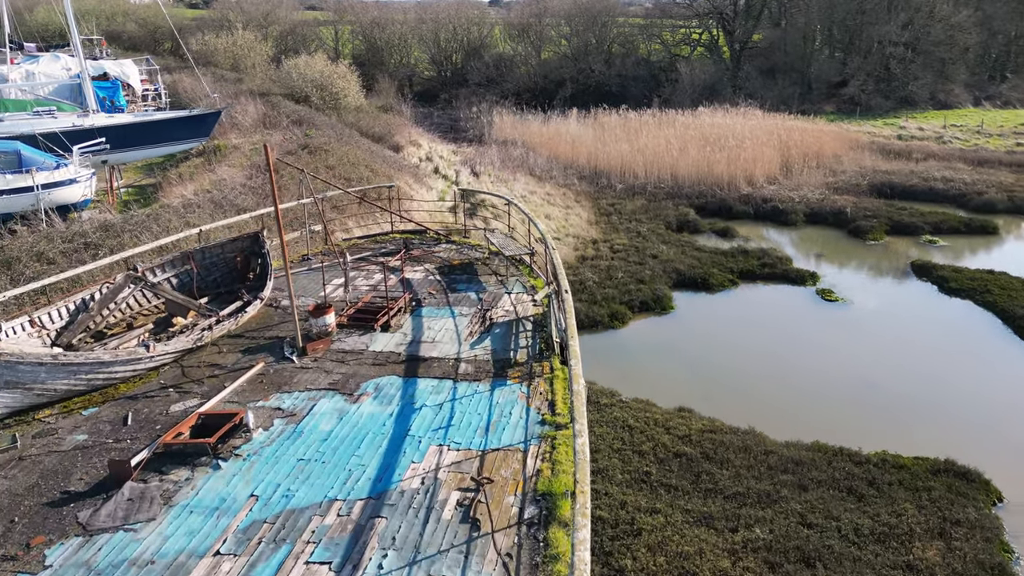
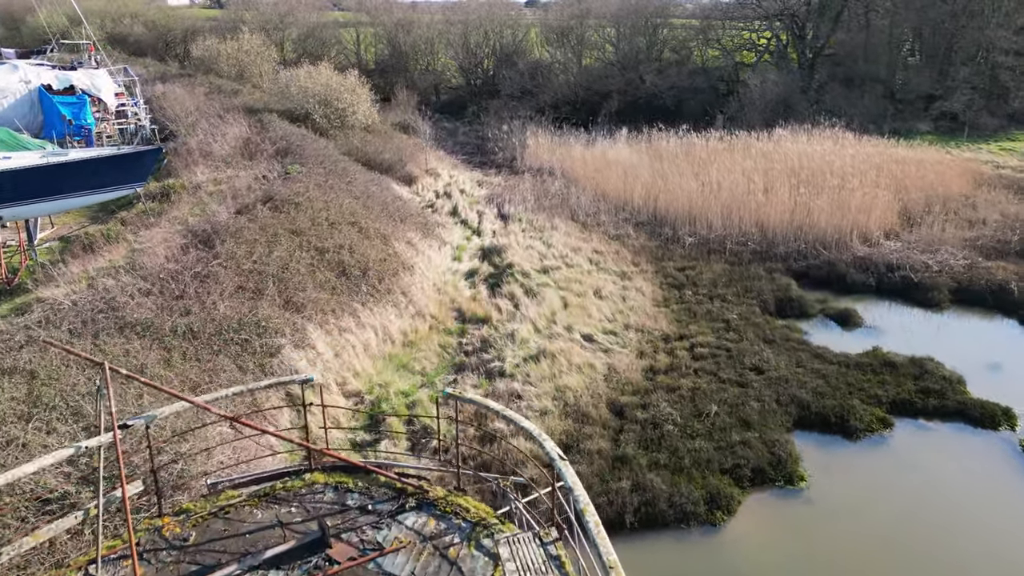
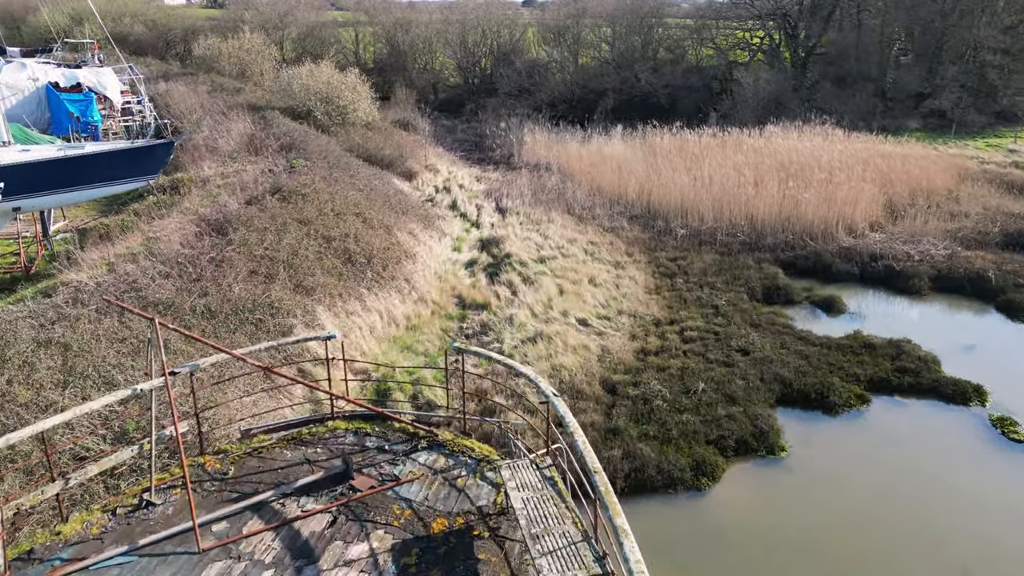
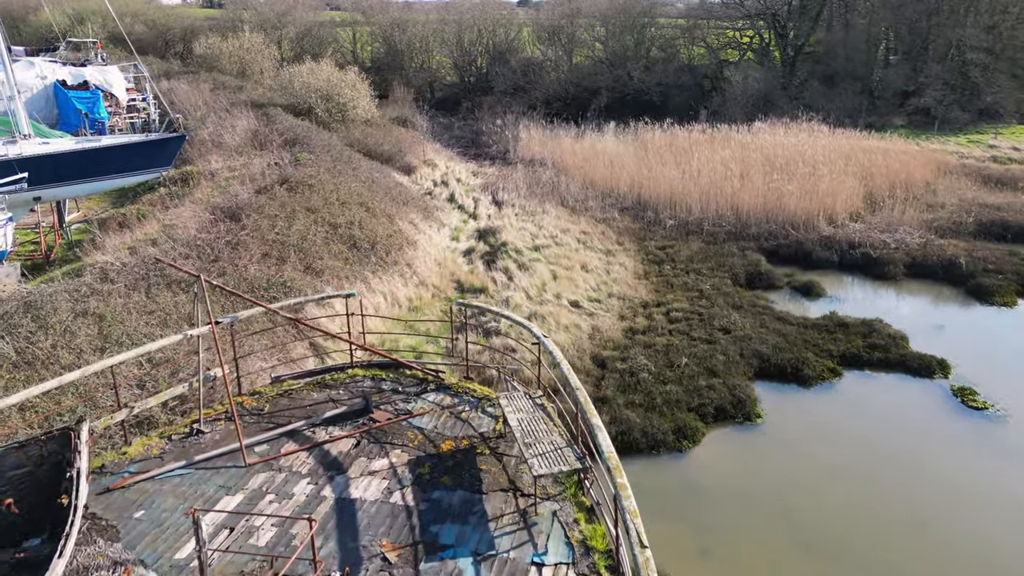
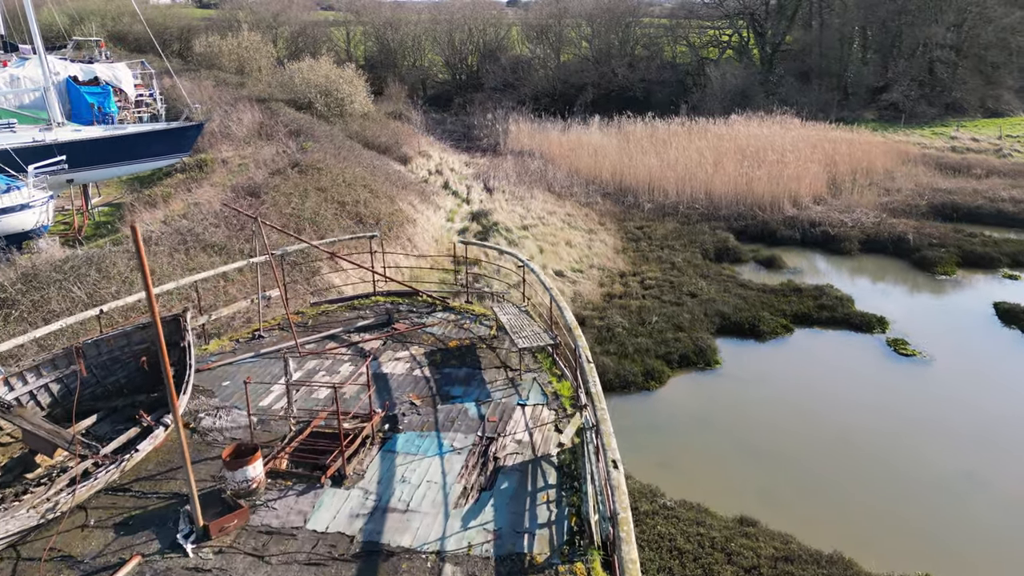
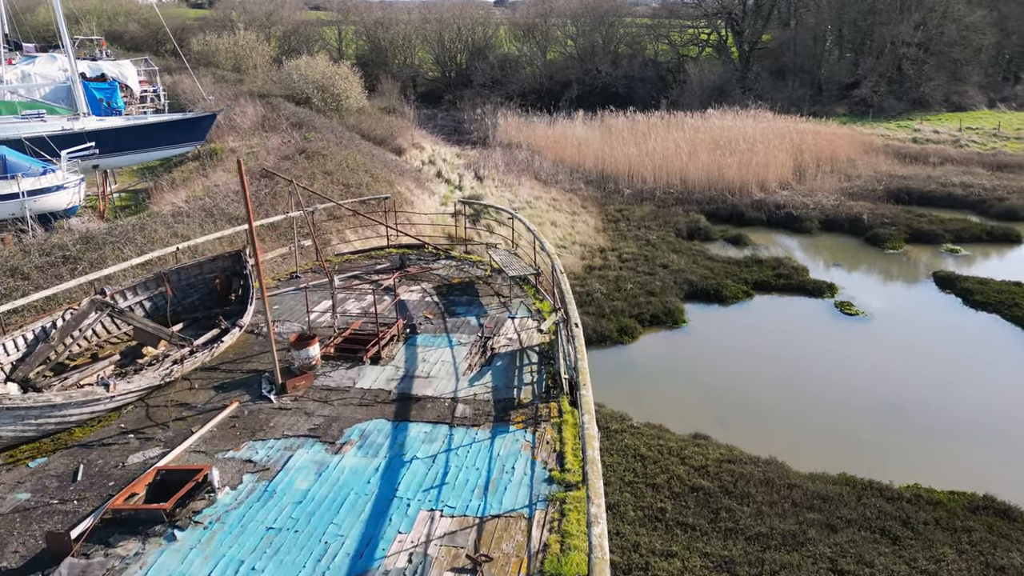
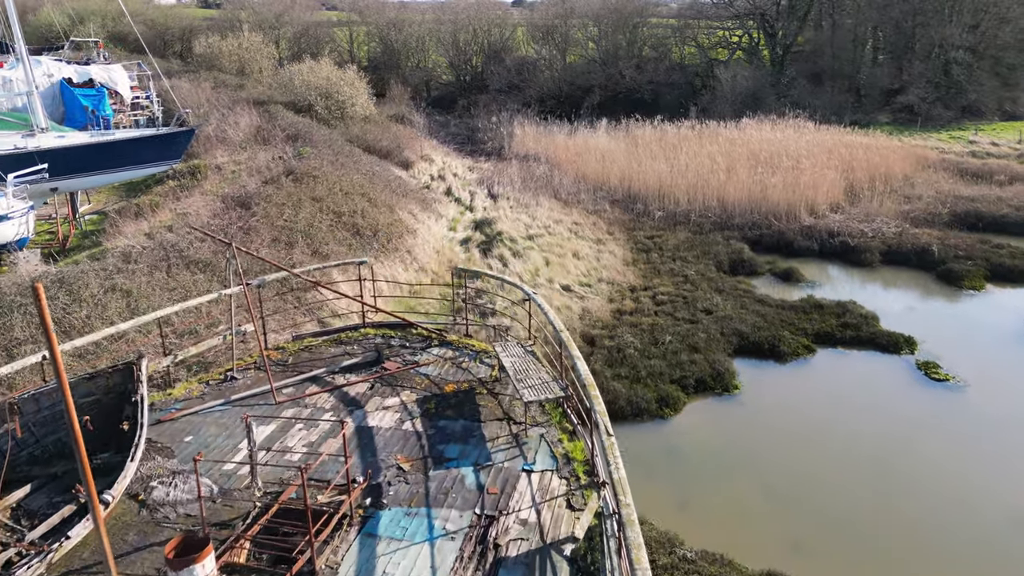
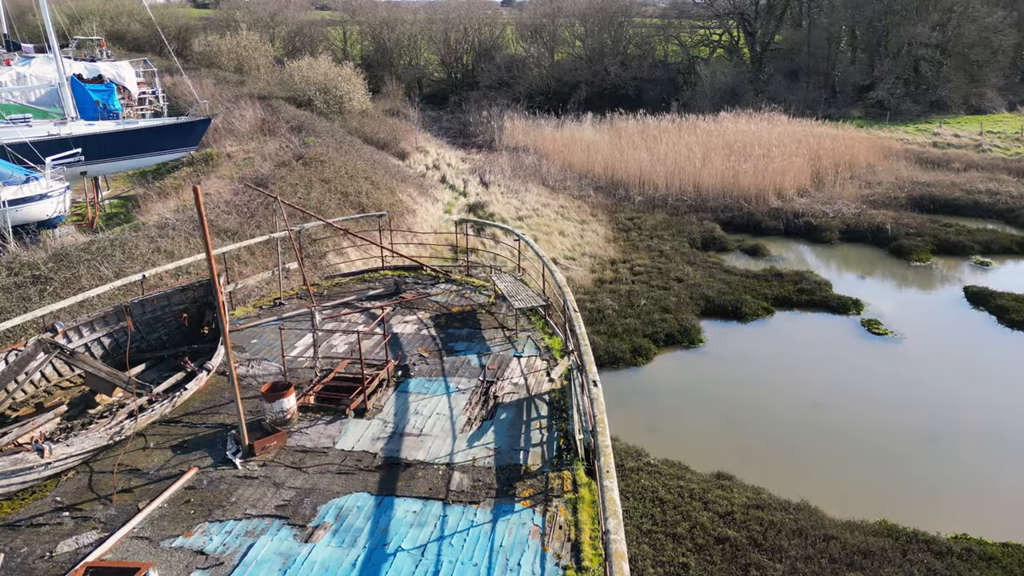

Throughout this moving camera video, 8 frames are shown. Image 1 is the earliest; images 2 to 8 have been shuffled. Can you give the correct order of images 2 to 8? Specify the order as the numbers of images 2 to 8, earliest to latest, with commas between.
6, 8, 5, 7, 4, 3, 2
